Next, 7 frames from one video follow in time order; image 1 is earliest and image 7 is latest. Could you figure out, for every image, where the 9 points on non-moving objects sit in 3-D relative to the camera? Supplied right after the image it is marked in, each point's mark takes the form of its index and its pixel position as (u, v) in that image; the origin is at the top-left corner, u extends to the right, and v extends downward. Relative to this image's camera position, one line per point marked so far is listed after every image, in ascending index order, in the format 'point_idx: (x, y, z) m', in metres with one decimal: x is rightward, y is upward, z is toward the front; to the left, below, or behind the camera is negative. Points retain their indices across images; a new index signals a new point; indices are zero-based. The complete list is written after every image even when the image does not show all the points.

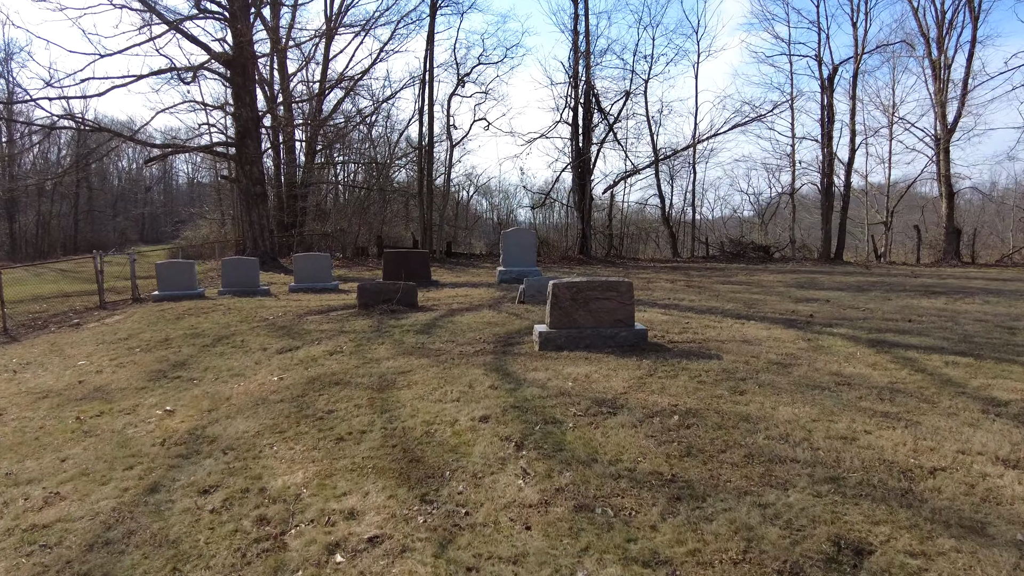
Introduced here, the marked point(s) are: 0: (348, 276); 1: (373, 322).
0: (-4.3, +0.3, +17.4) m
1: (-1.8, -0.5, +8.6) m
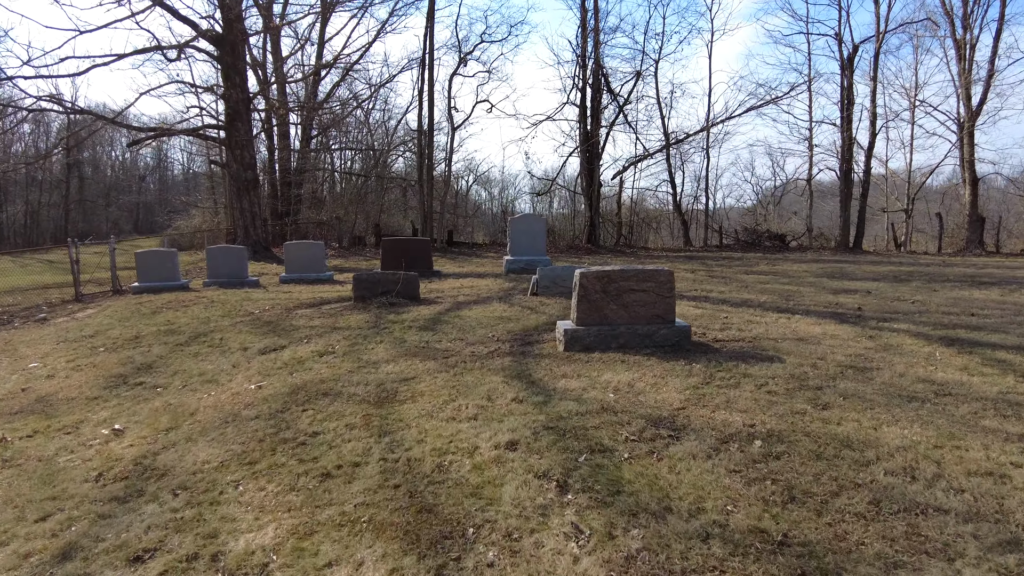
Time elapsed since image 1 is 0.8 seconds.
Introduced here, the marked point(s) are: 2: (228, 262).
0: (-4.2, +0.5, +16.5) m
1: (-1.6, -0.3, +7.6) m
2: (-5.2, +0.5, +12.2) m
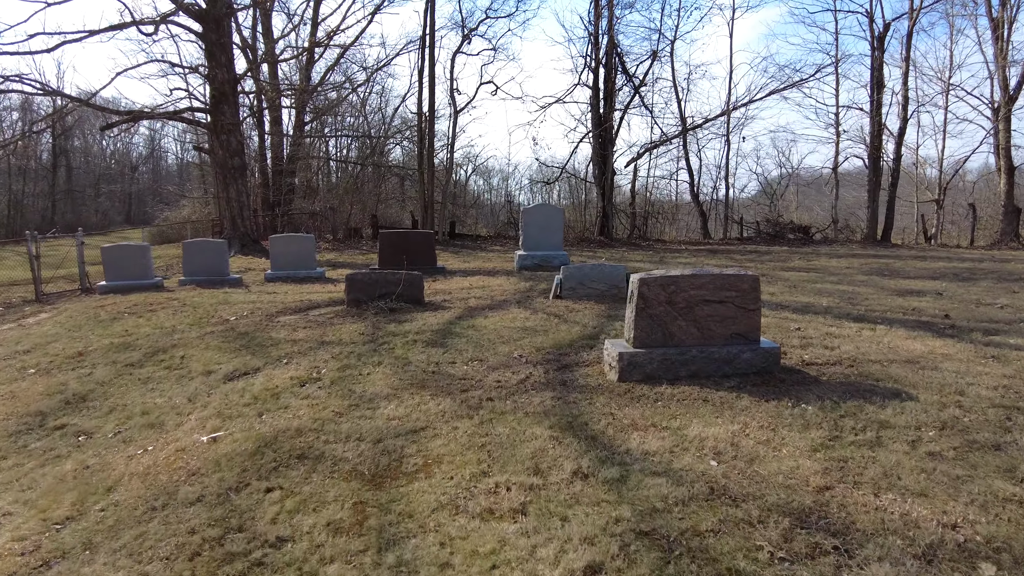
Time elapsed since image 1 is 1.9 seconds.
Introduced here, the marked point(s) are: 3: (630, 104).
0: (-4.0, +0.6, +15.1) m
1: (-1.4, -0.4, +6.3) m
2: (-5.0, +0.5, +10.9) m
3: (+3.3, +5.2, +18.6) m
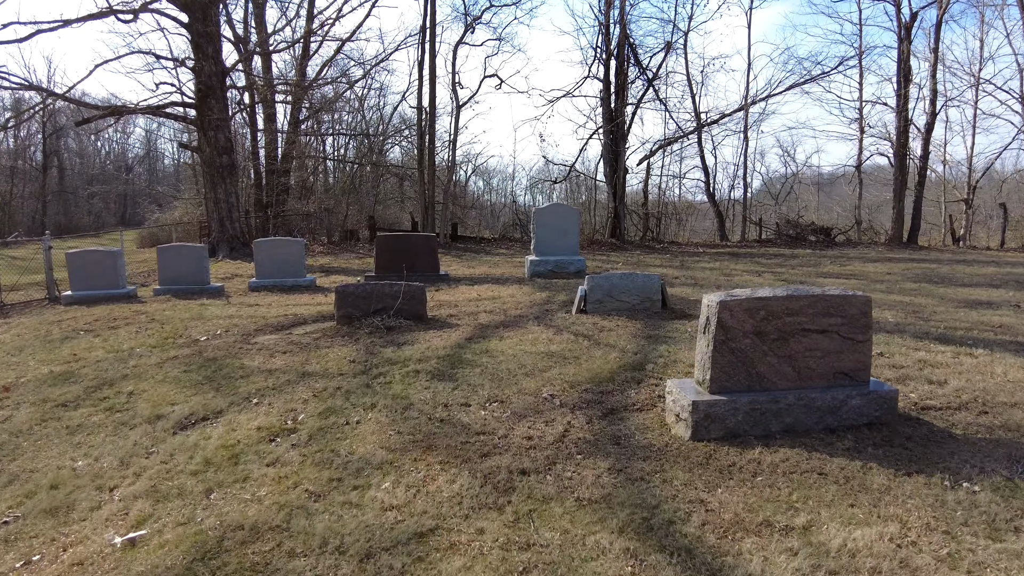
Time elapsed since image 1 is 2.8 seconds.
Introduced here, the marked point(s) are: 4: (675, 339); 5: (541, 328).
0: (-3.8, +0.5, +14.1) m
1: (-1.2, -0.5, +5.3) m
2: (-4.9, +0.3, +9.8) m
3: (+3.5, +5.0, +17.6) m
4: (+1.4, -0.4, +5.5) m
5: (+0.3, -0.4, +6.1) m
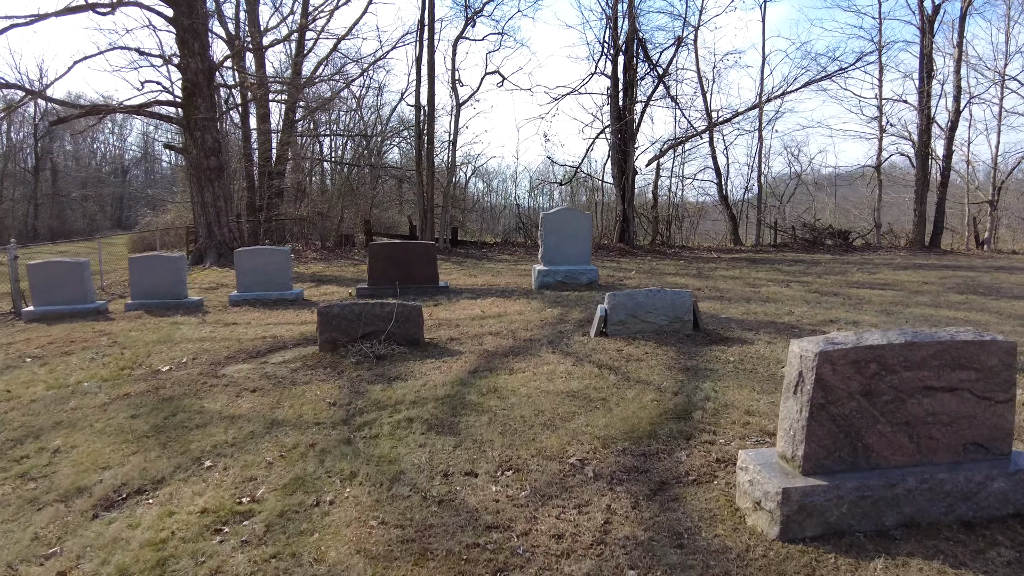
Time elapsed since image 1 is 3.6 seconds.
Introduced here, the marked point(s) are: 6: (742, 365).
0: (-3.7, +0.3, +13.2) m
1: (-1.1, -0.7, +4.4) m
2: (-4.8, +0.2, +9.0) m
3: (+3.6, +4.9, +16.7) m
4: (+1.4, -0.6, +4.7) m
5: (+0.3, -0.5, +5.2) m
6: (+1.7, -0.6, +5.0) m
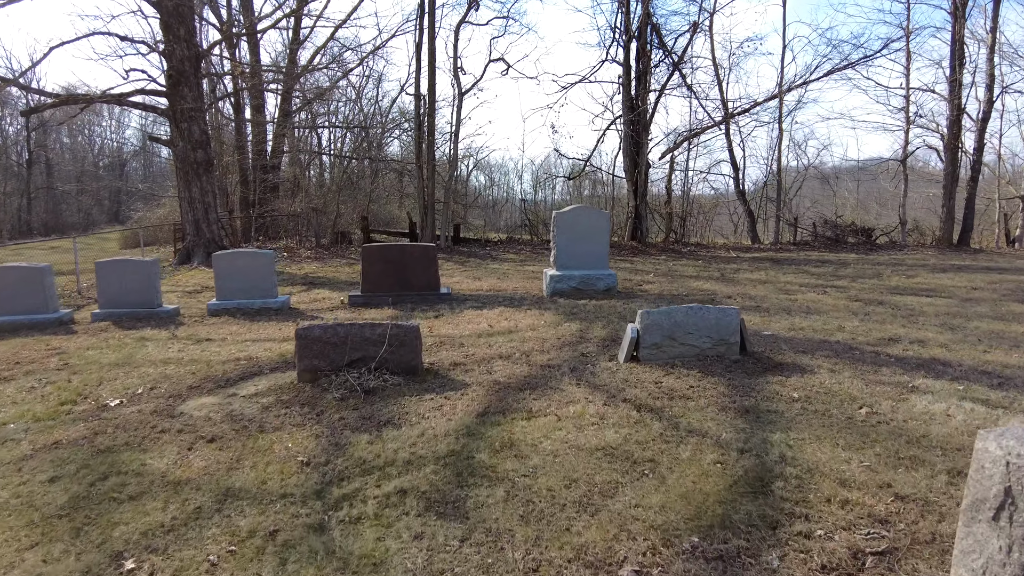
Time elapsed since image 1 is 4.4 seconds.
0: (-3.6, +0.2, +12.3) m
1: (-1.0, -0.8, +3.5) m
2: (-4.7, +0.1, +8.1) m
3: (+3.7, +4.8, +15.8) m
4: (+1.6, -0.8, +3.8) m
5: (+0.5, -0.7, +4.3) m
6: (+1.8, -0.7, +4.1) m
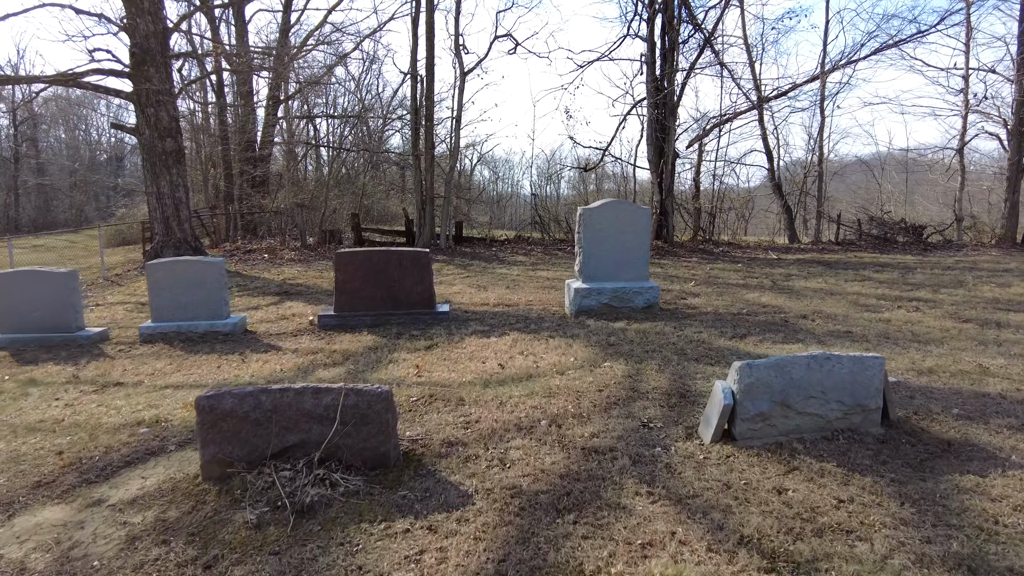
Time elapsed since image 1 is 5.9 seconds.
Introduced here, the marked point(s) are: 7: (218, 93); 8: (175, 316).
0: (-3.4, +0.1, +10.6) m
1: (-0.9, -1.0, +1.7) m
2: (-4.5, -0.1, +6.3) m
3: (+3.9, +4.7, +13.9) m
4: (+1.7, -1.0, +2.0) m
5: (+0.6, -0.9, +2.6) m
6: (+1.9, -0.9, +2.3) m
7: (-8.3, +5.5, +18.5) m
8: (-3.2, -0.3, +6.4) m
